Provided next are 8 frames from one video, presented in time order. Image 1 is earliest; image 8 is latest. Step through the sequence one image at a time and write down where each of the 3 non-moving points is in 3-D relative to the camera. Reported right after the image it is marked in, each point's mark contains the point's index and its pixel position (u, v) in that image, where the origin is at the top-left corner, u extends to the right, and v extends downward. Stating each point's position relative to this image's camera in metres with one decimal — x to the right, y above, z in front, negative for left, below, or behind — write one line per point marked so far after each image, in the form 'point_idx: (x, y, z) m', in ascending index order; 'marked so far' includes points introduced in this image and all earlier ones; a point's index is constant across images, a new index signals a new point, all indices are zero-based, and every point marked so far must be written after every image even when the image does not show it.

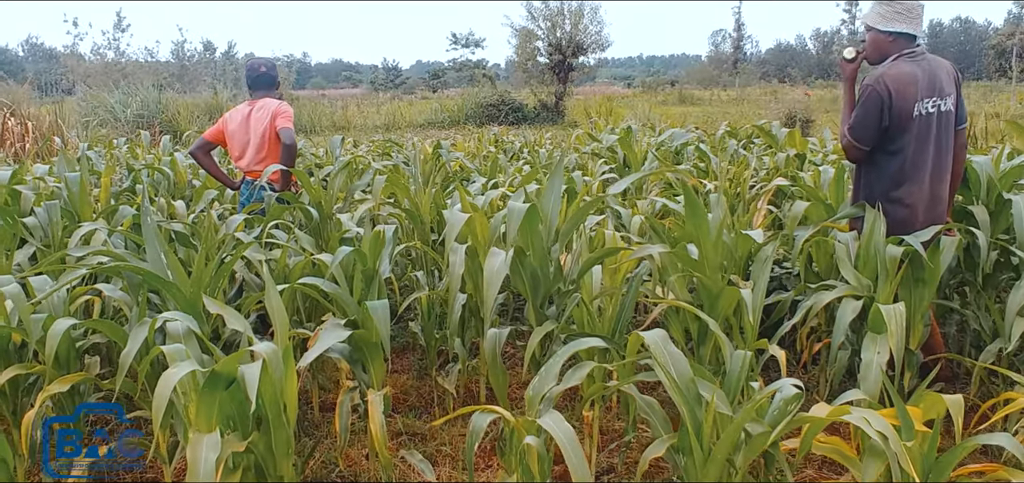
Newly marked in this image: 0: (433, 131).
0: (-1.2, +1.7, +13.8) m
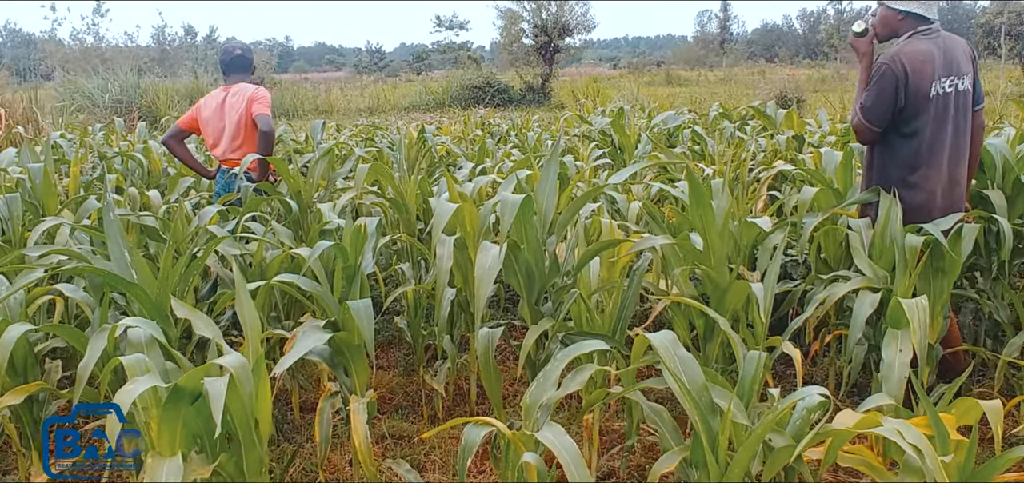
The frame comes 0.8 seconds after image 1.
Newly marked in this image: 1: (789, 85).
0: (-1.4, +2.0, +13.6) m
1: (+3.9, +2.3, +12.8) m
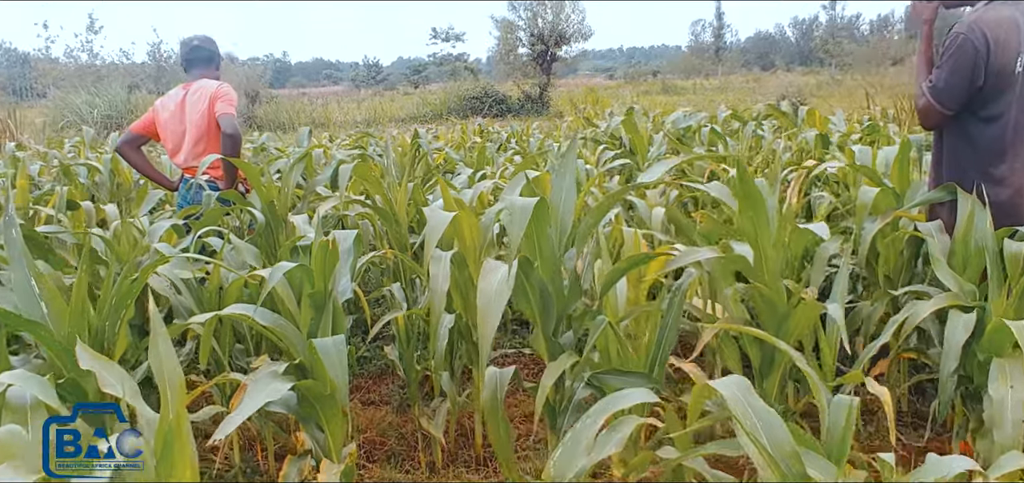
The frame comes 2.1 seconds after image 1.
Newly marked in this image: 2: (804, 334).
0: (-1.5, +1.8, +13.2) m
1: (+3.9, +2.2, +12.4) m
2: (+0.6, -0.2, +1.7) m
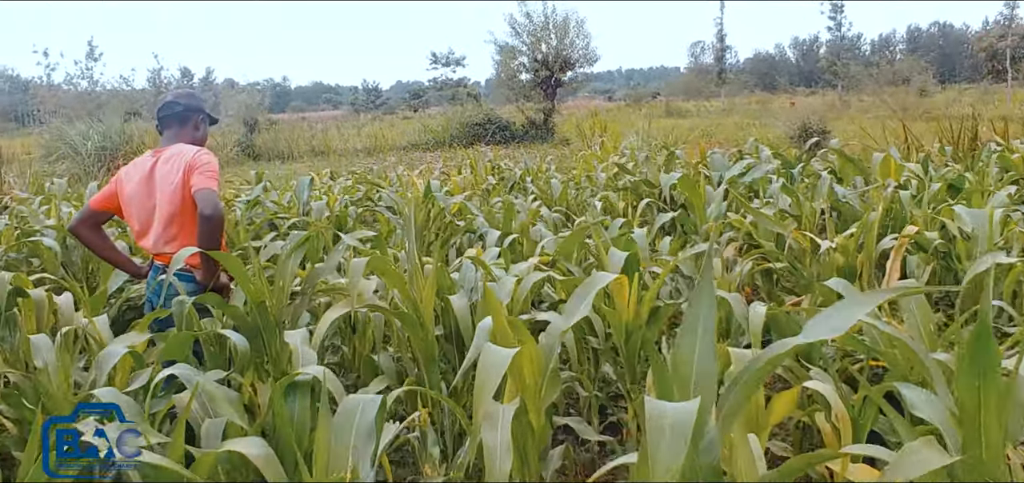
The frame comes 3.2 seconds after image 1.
0: (-1.3, +1.2, +12.7) m
1: (+4.0, +1.8, +11.9) m
2: (+0.7, -0.4, +1.2) m
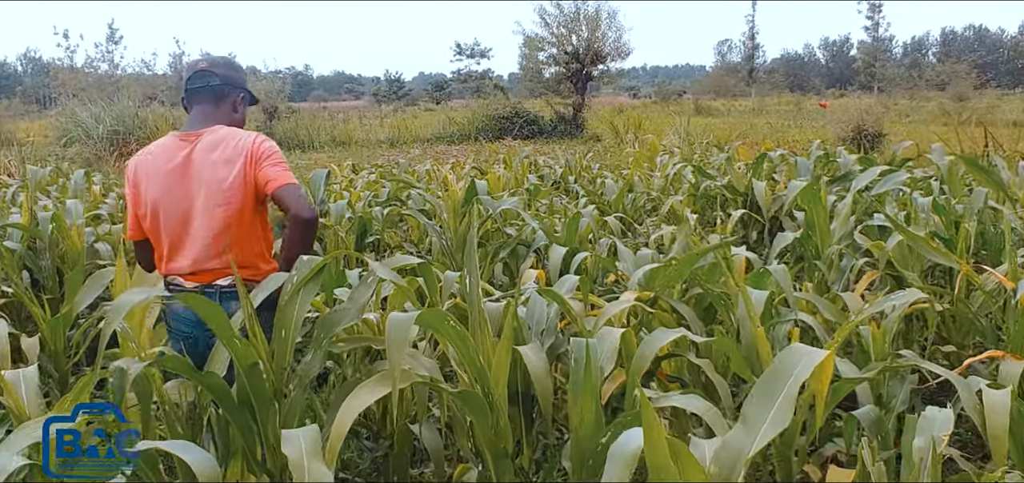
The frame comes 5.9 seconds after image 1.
0: (-0.9, +1.3, +12.0) m
1: (+4.5, +1.6, +11.1) m
2: (+0.9, -0.5, +0.5) m
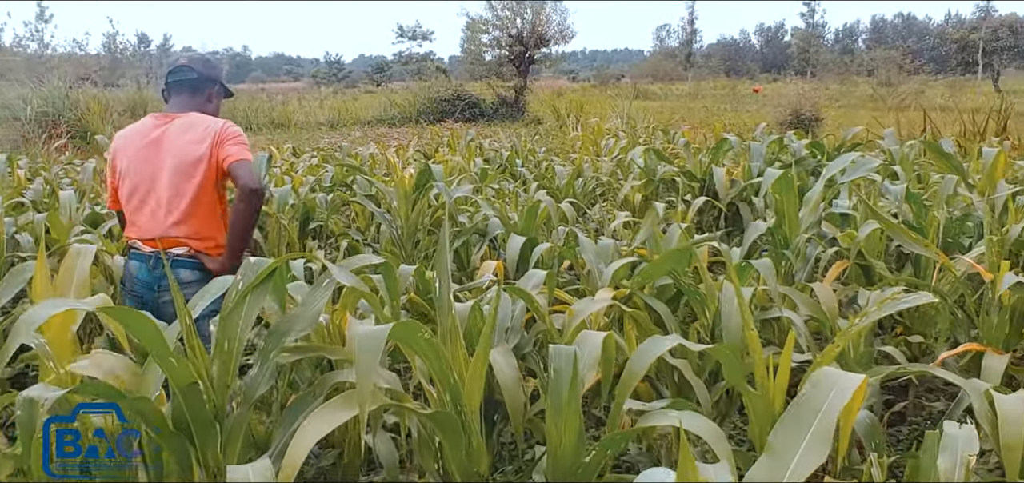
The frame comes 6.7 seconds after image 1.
0: (-1.7, +1.5, +11.7) m
1: (+3.7, +1.8, +11.2) m
2: (+0.9, -0.5, +0.4) m
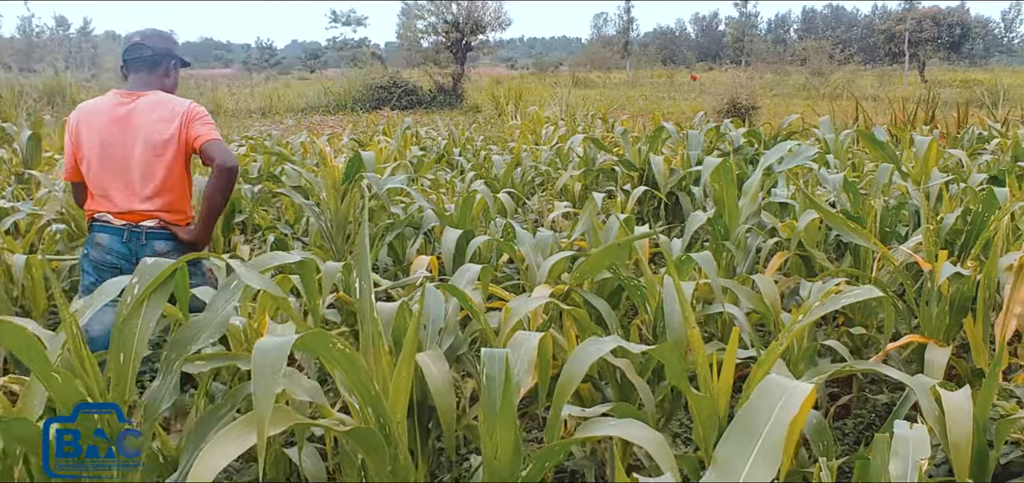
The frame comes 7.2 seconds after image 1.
0: (-2.5, +1.6, +11.5) m
1: (+2.9, +2.0, +11.3) m
2: (+0.9, -0.5, +0.3) m
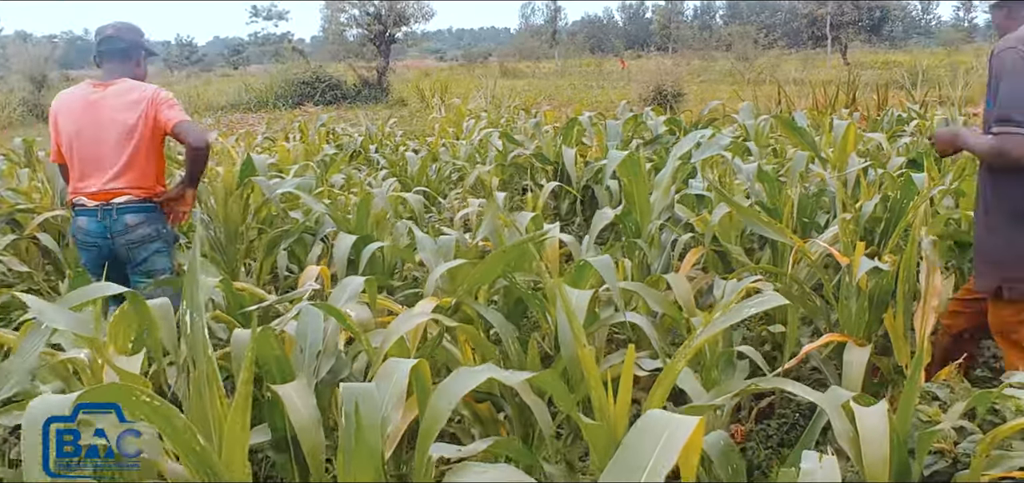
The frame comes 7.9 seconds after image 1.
0: (-3.4, +1.6, +11.1) m
1: (+2.0, +2.2, +11.3) m
2: (+0.8, -0.5, +0.2) m
